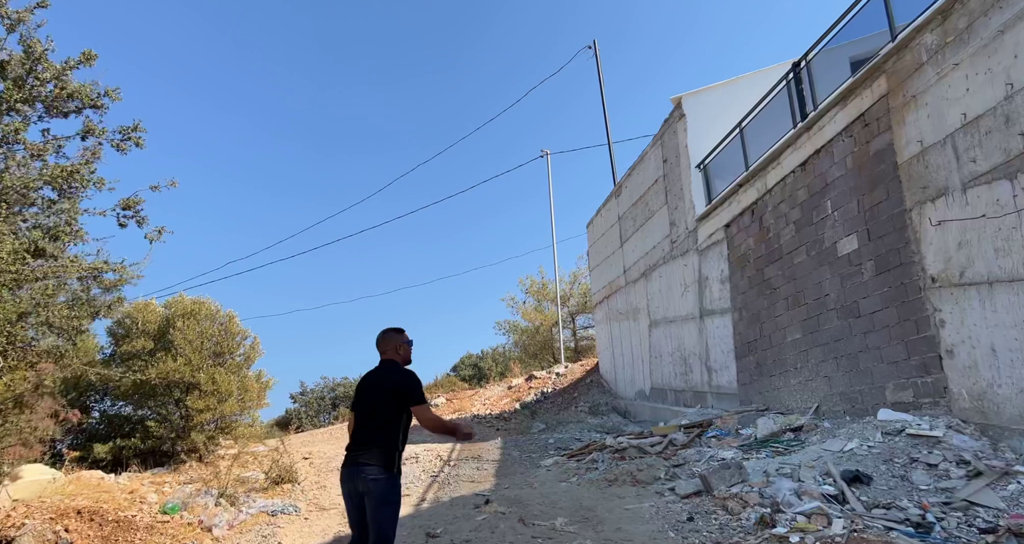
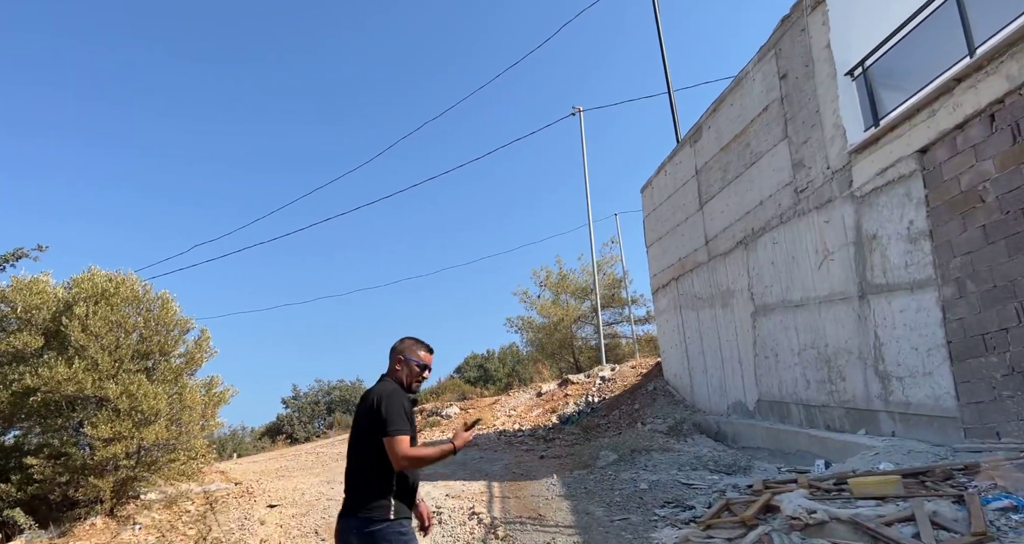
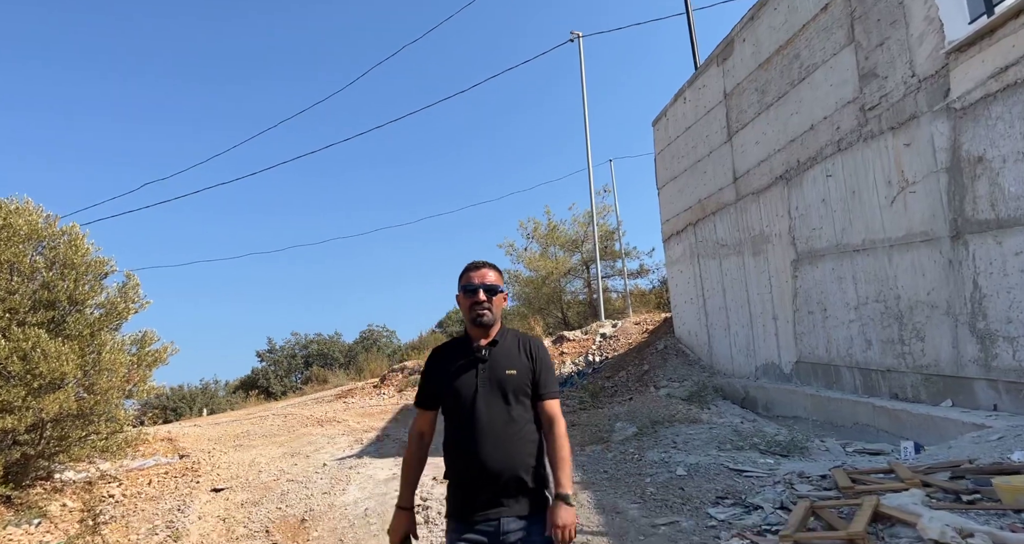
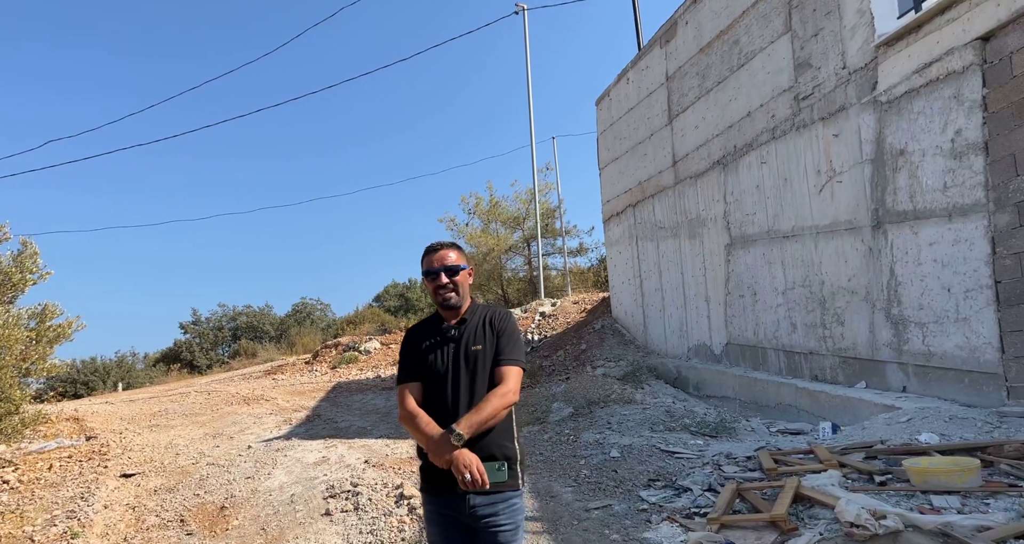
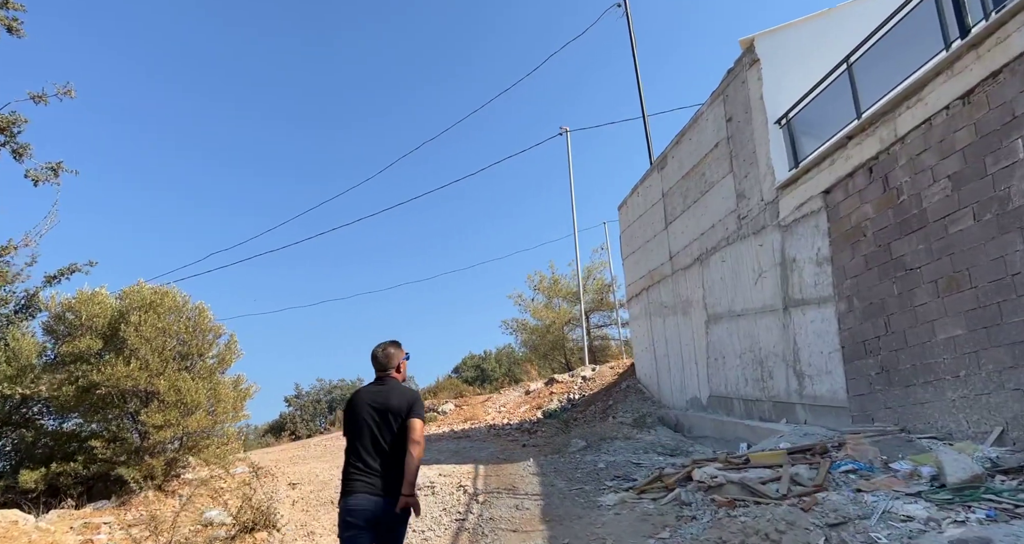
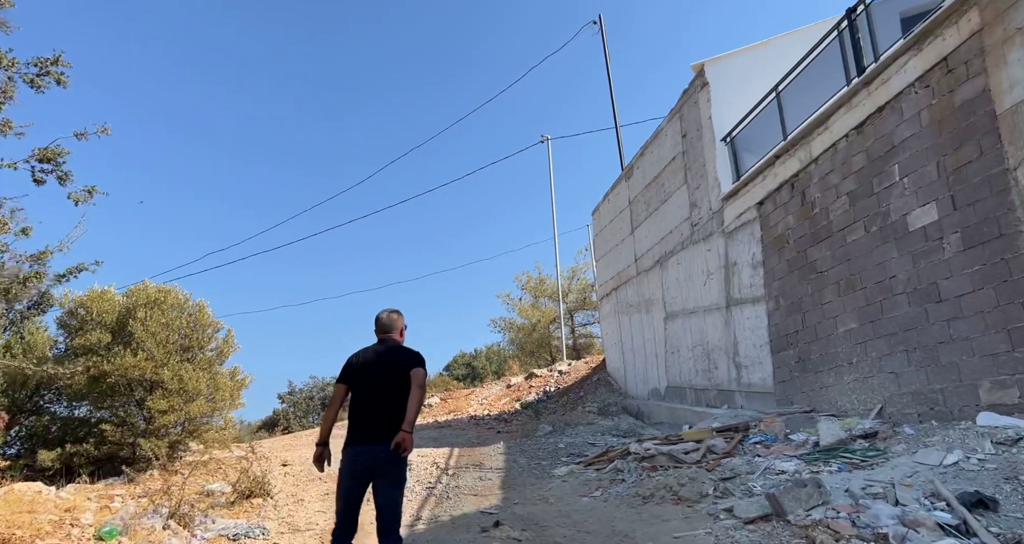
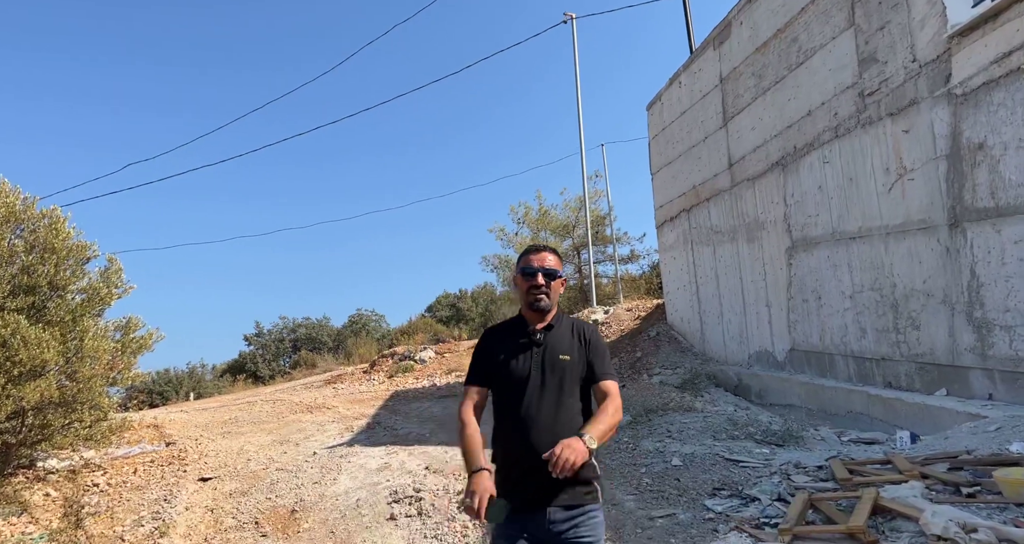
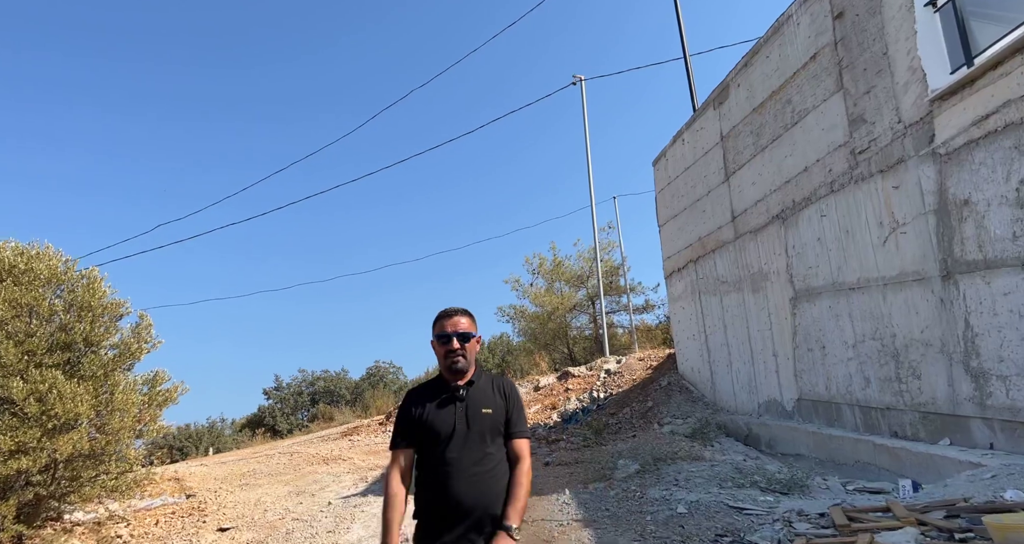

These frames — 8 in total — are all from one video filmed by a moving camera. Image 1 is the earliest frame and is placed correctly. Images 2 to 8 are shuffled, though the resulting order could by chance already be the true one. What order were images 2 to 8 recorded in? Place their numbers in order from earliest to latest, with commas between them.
6, 5, 2, 8, 3, 7, 4
